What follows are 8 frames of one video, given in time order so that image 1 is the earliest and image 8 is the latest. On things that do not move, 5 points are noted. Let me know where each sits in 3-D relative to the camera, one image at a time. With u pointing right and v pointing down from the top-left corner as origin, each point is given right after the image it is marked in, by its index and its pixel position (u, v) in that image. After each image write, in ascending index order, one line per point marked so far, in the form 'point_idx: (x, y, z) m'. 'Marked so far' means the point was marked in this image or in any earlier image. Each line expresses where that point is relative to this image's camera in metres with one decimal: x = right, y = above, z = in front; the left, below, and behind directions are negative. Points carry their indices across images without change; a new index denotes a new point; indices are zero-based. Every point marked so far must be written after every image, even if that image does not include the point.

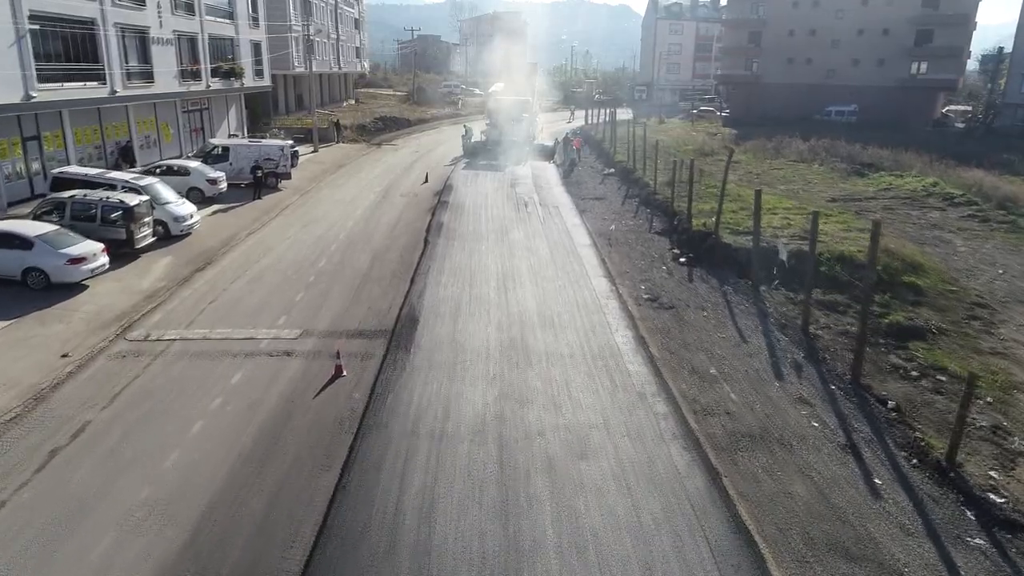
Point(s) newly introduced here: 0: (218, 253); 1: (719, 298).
0: (-6.9, +0.8, +19.2) m
1: (+4.1, -0.2, +16.3) m
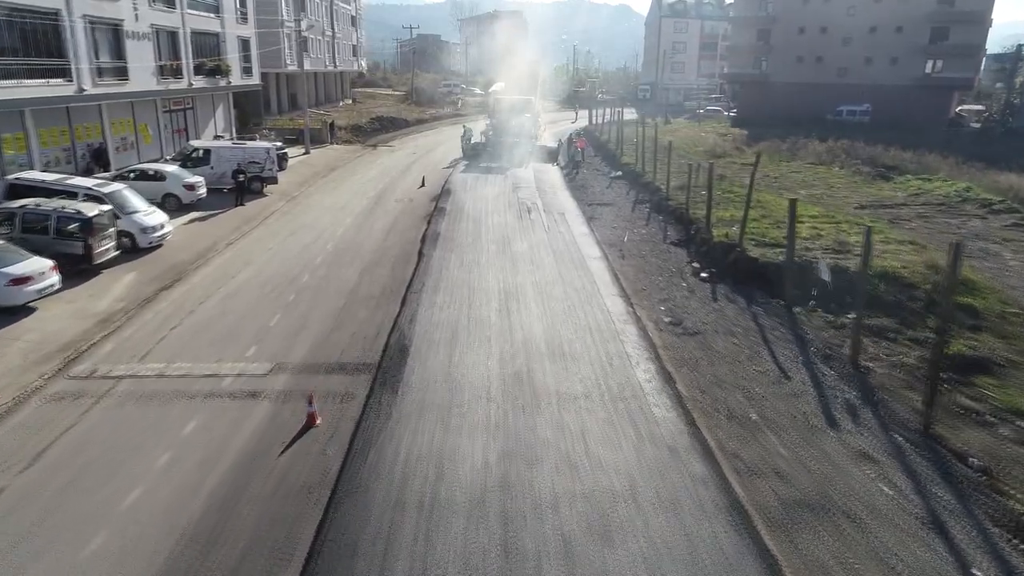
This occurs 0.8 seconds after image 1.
0: (-6.8, +0.4, +17.4) m
1: (+4.1, -0.6, +14.4) m
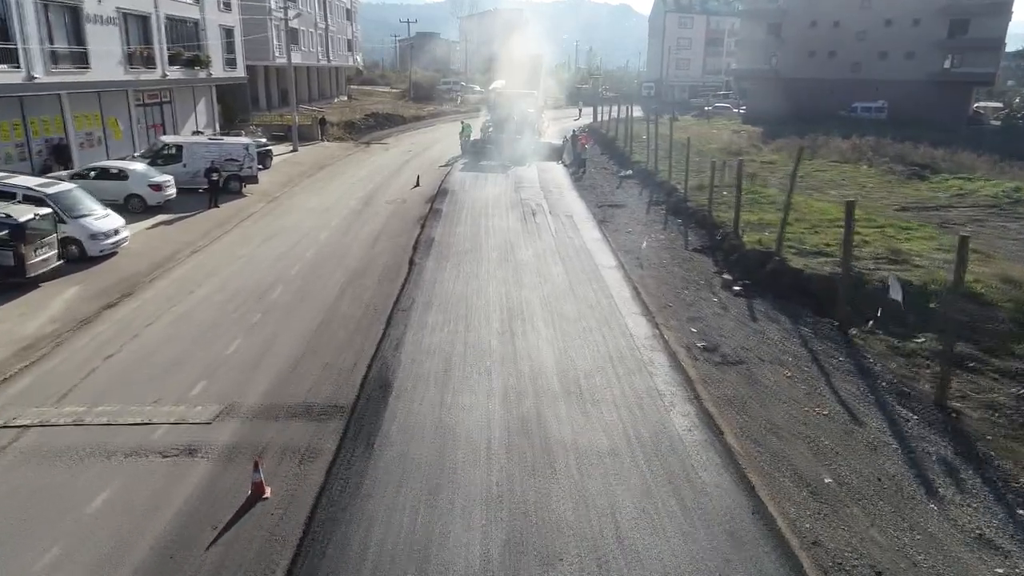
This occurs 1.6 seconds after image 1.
0: (-6.7, +0.2, +15.1) m
1: (+4.2, -0.9, +12.1) m
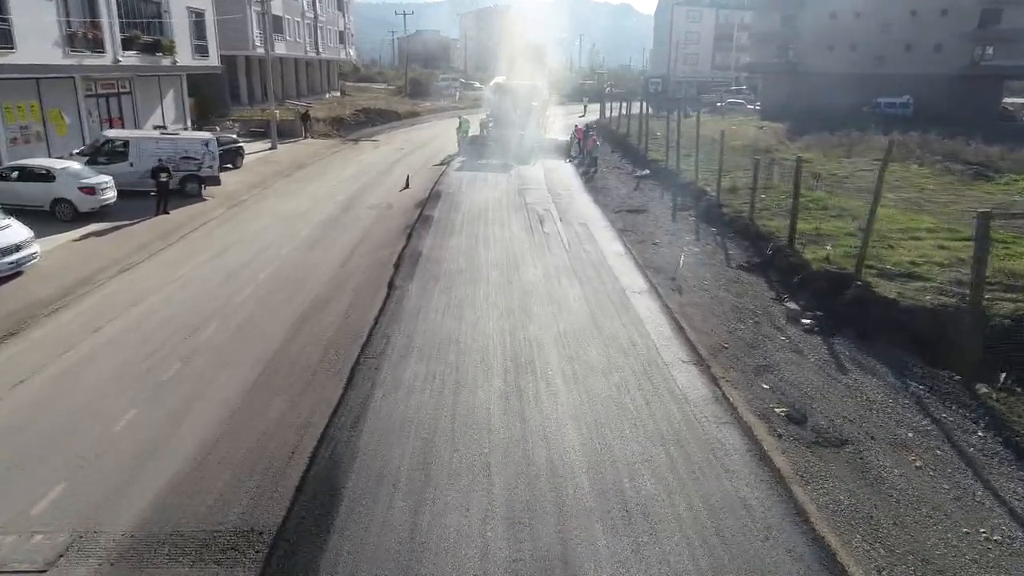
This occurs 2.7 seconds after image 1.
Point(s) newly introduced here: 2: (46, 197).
0: (-6.7, -0.3, +11.7) m
1: (+4.3, -1.3, +8.7) m
2: (-9.6, +1.9, +16.8) m
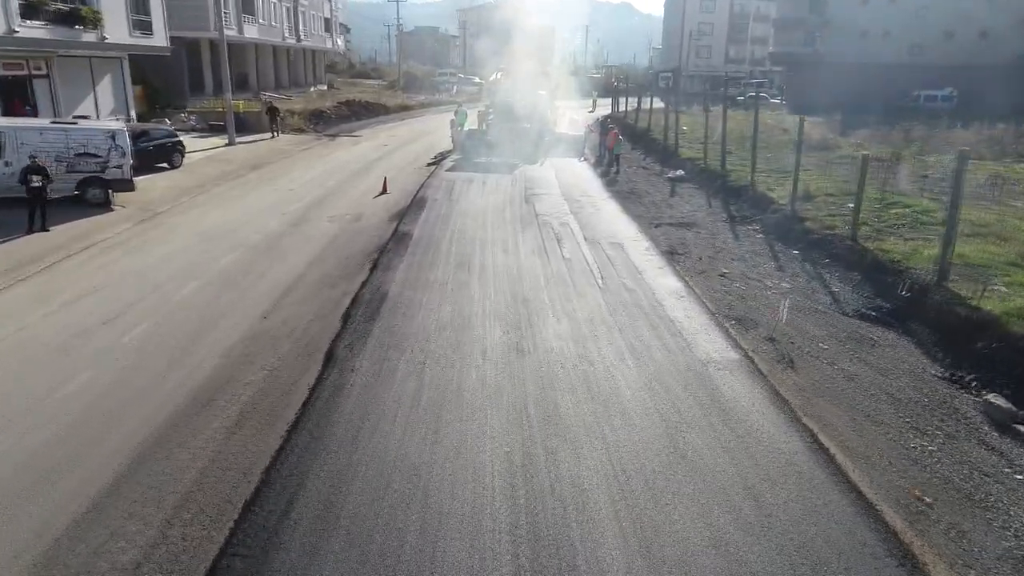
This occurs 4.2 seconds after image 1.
0: (-6.5, -1.1, +6.7) m
1: (+4.4, -2.1, +3.7) m
2: (-9.4, +1.1, +11.8) m
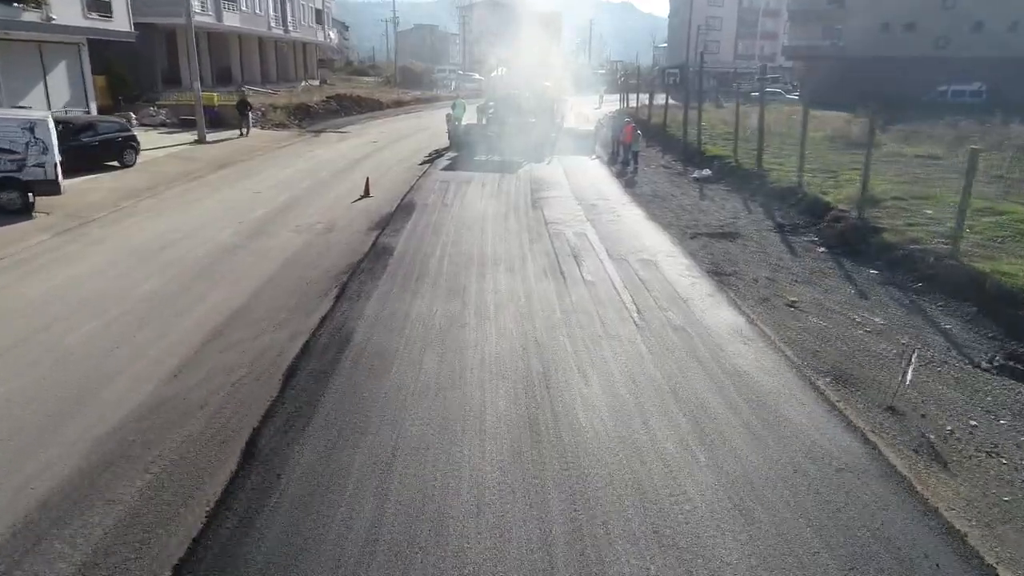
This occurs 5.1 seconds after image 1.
0: (-6.5, -1.4, +4.0) m
1: (+4.5, -2.5, +1.0) m
2: (-9.4, +0.8, +9.1) m
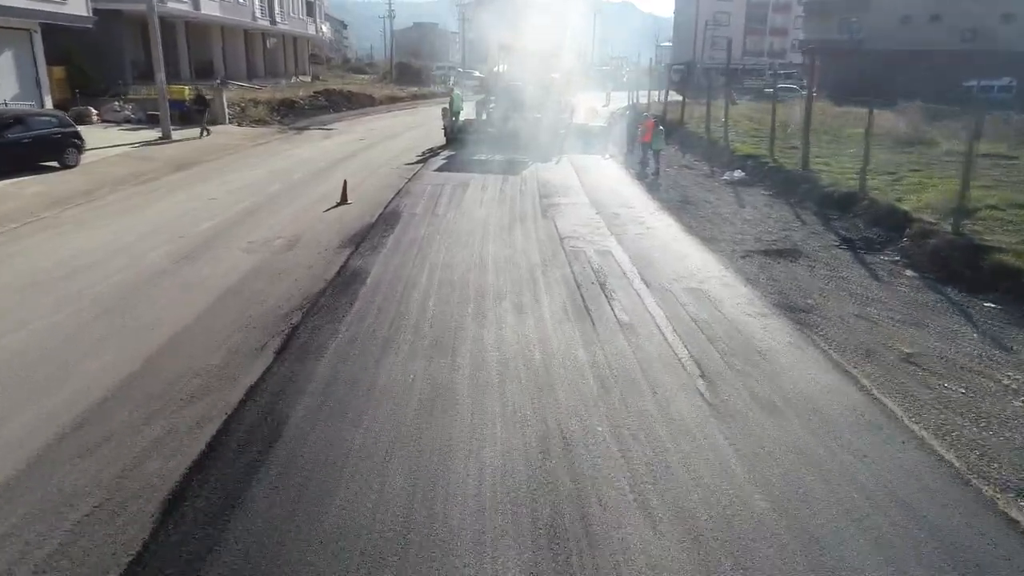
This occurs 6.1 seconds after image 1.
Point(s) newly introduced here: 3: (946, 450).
0: (-6.4, -1.8, +1.4) m
1: (+4.6, -2.9, -1.6) m
2: (-9.3, +0.4, +6.5) m
3: (+2.7, -1.0, +5.1) m
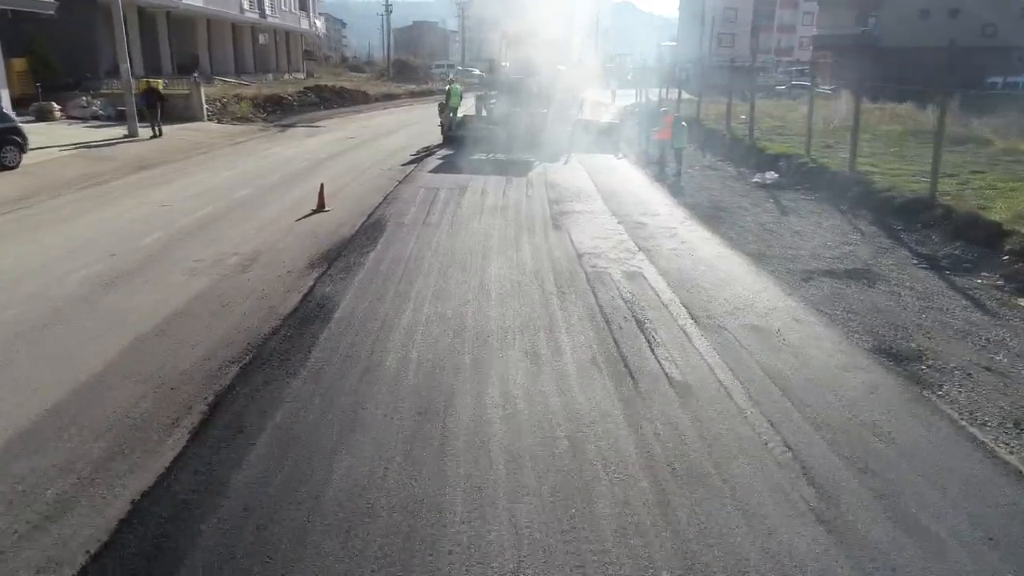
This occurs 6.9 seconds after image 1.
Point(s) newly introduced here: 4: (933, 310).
0: (-6.3, -2.1, -0.5) m
1: (+4.7, -3.2, -3.6) m
2: (-9.2, 0.0, +4.6) m
3: (+2.8, -1.3, +3.1) m
4: (+3.7, -0.2, +7.2) m
